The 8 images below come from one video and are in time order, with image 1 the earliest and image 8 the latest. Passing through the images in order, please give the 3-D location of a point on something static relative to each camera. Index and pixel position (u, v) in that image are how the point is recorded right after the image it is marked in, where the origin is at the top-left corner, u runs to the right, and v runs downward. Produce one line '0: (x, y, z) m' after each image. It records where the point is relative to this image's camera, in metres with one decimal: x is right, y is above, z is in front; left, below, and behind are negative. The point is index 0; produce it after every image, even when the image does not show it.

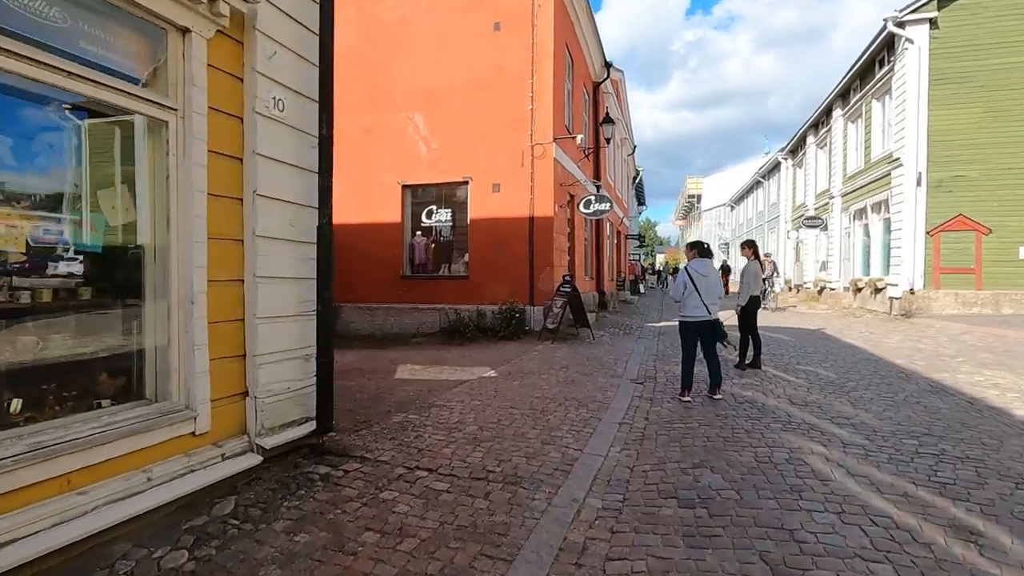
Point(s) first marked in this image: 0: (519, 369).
0: (+0.1, -1.2, +7.9) m
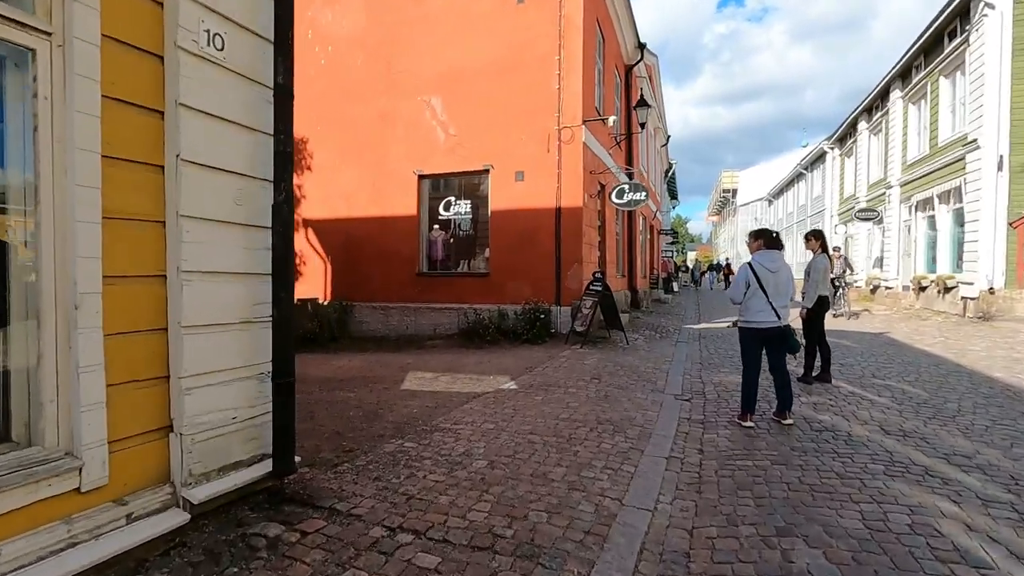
0: (+0.4, -1.2, +6.8) m
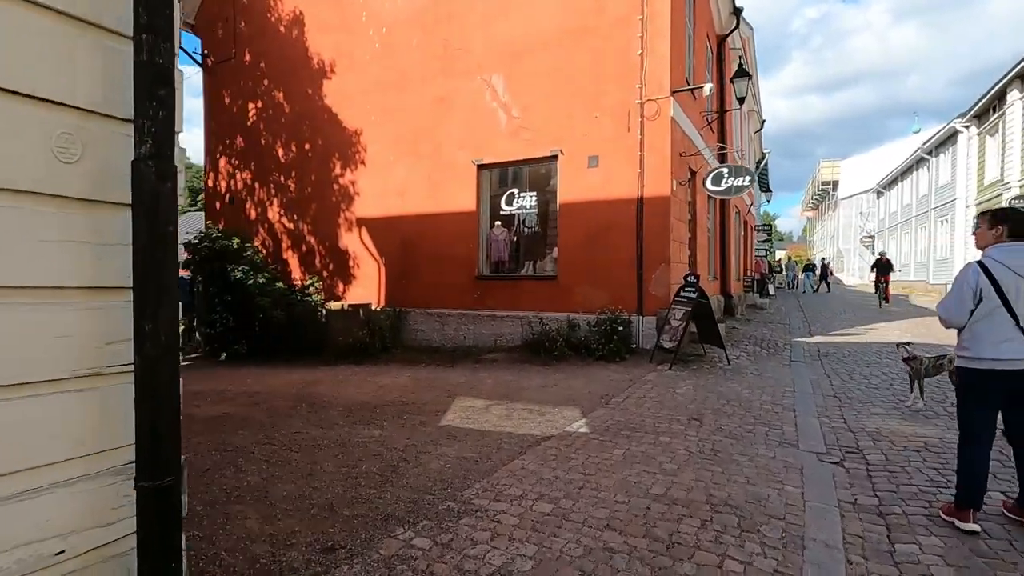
0: (+1.1, -1.3, +5.1) m
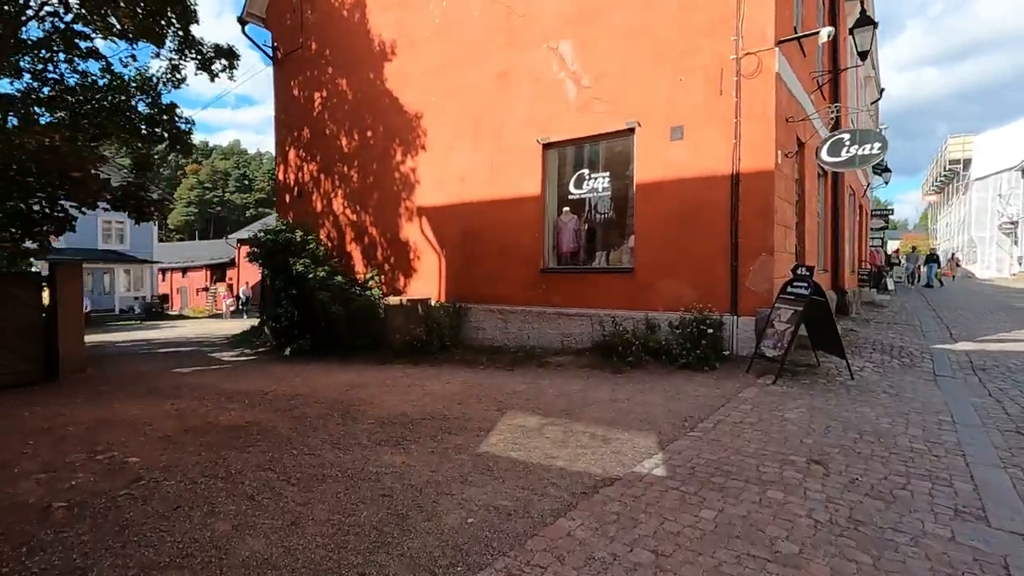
0: (+1.4, -1.2, +3.8) m
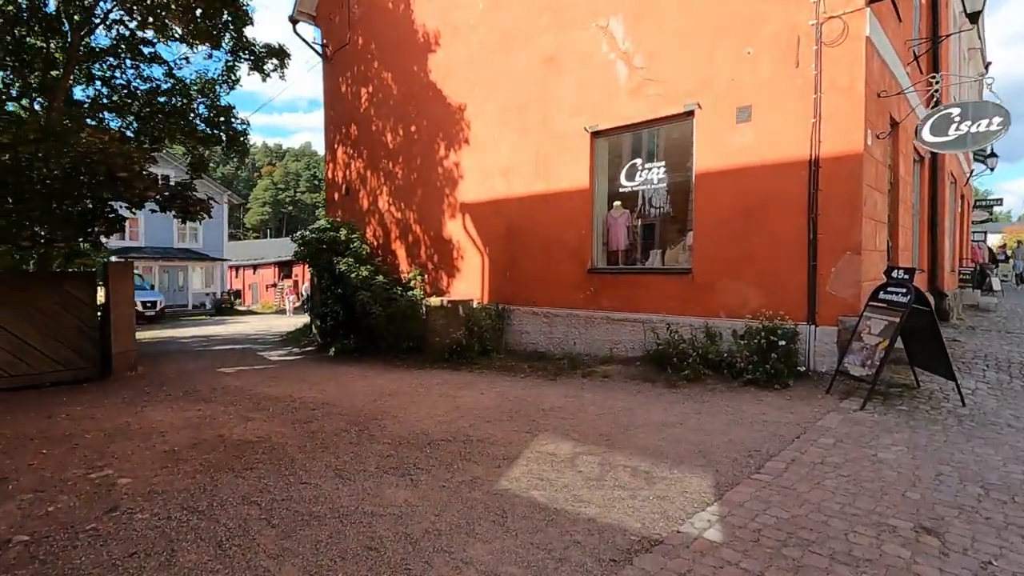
0: (+1.5, -1.3, +3.0) m
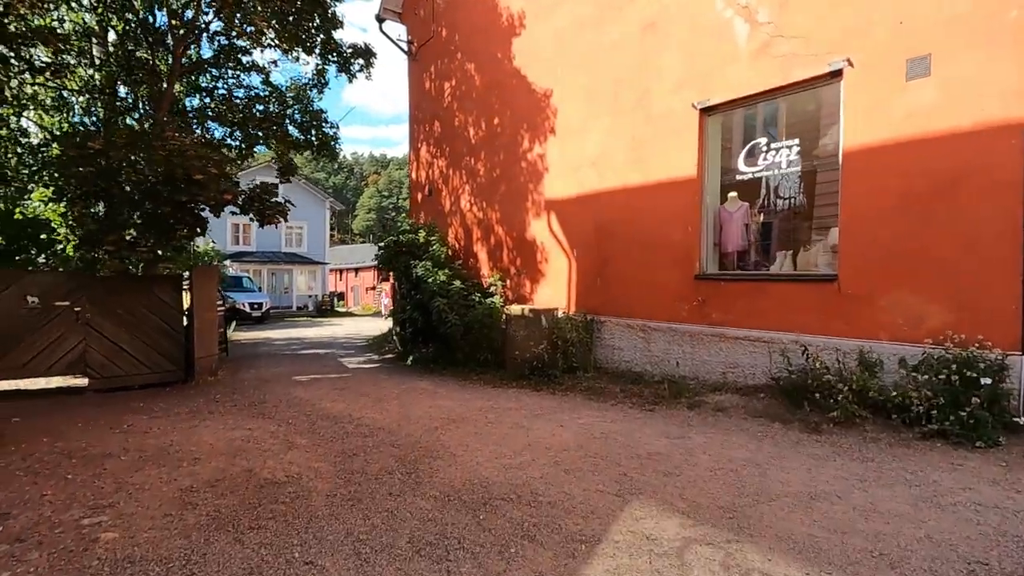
0: (+1.7, -1.4, +1.5) m
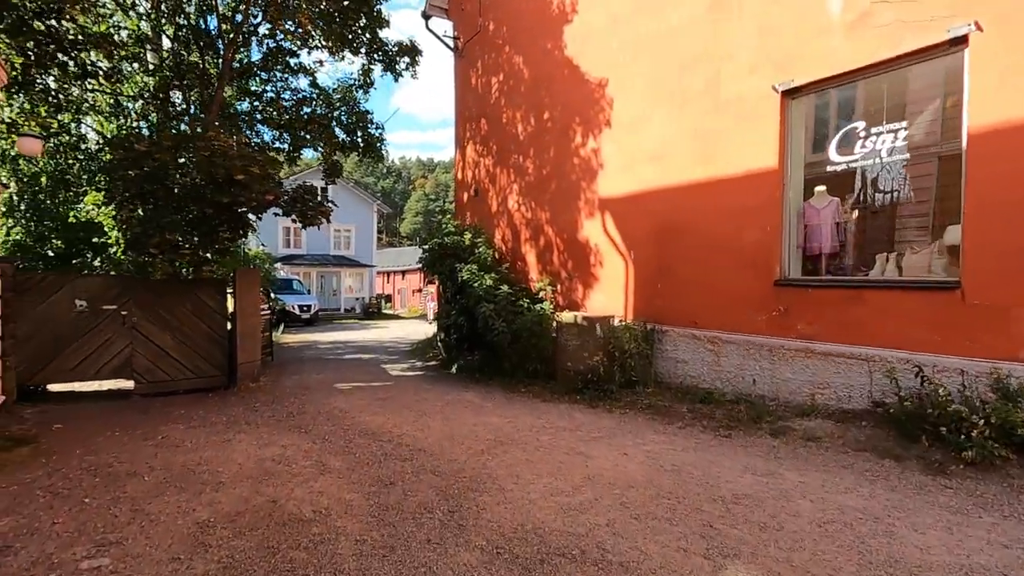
0: (+1.9, -1.5, +0.7) m
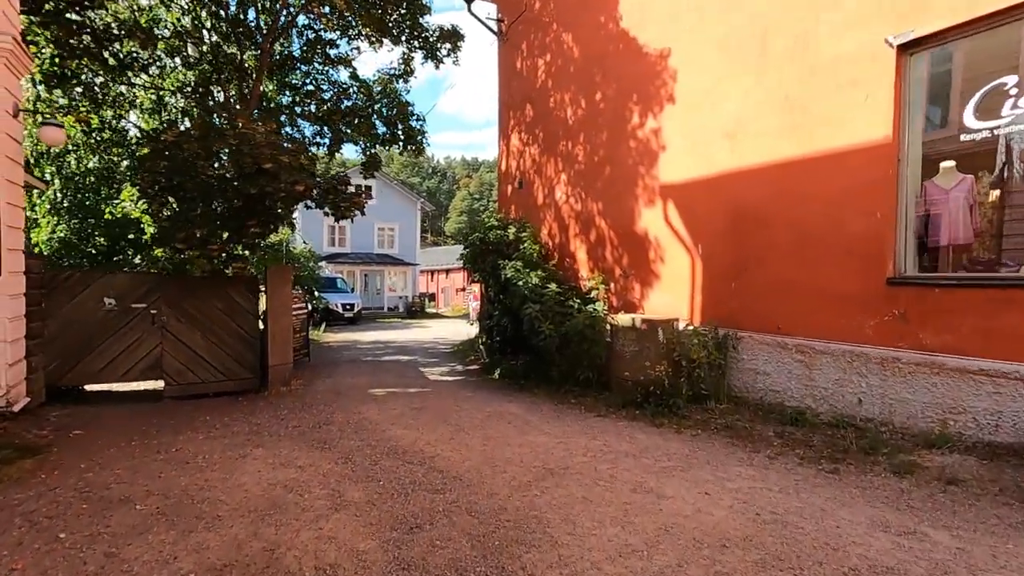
0: (+1.9, -1.5, -0.4) m
